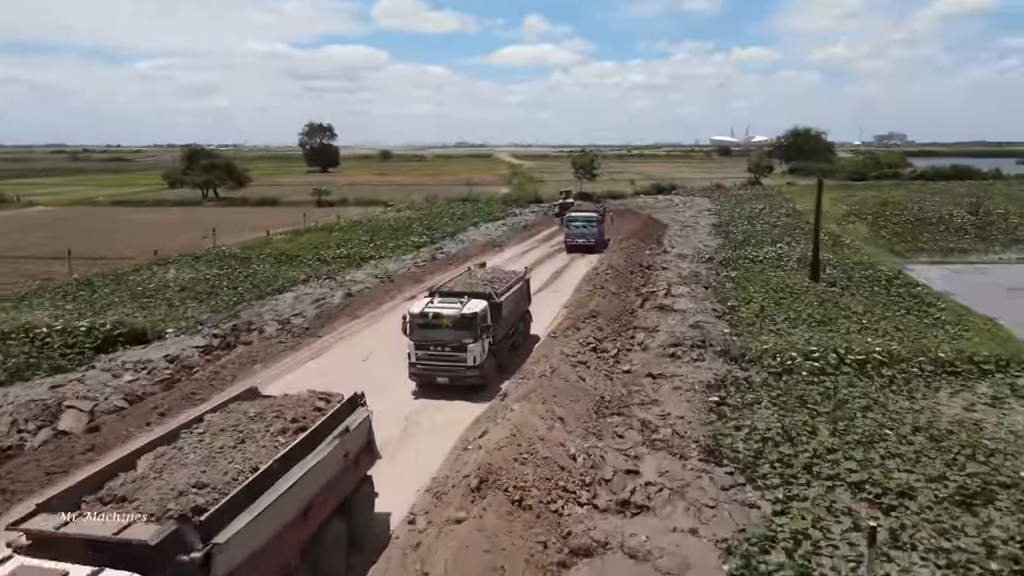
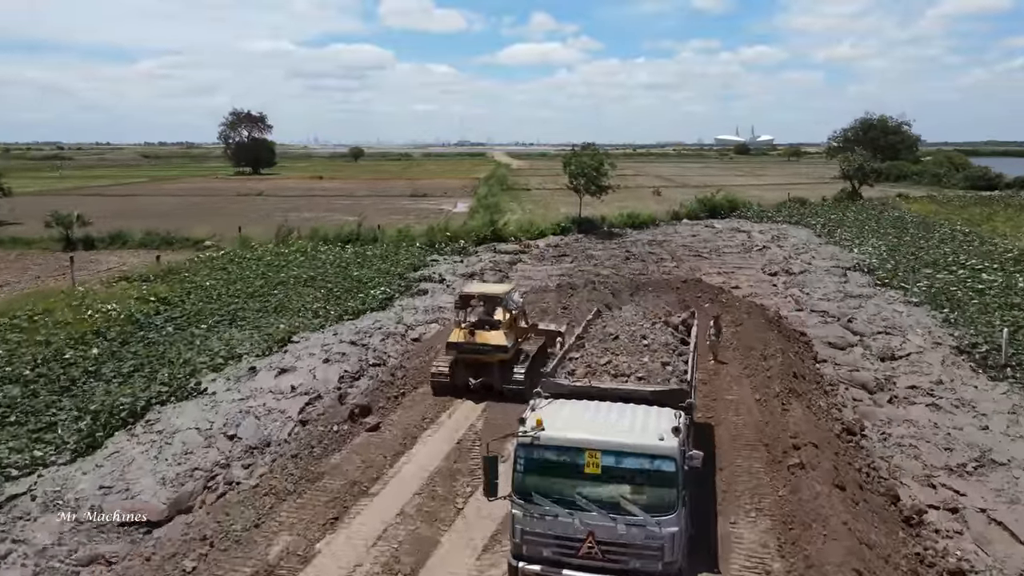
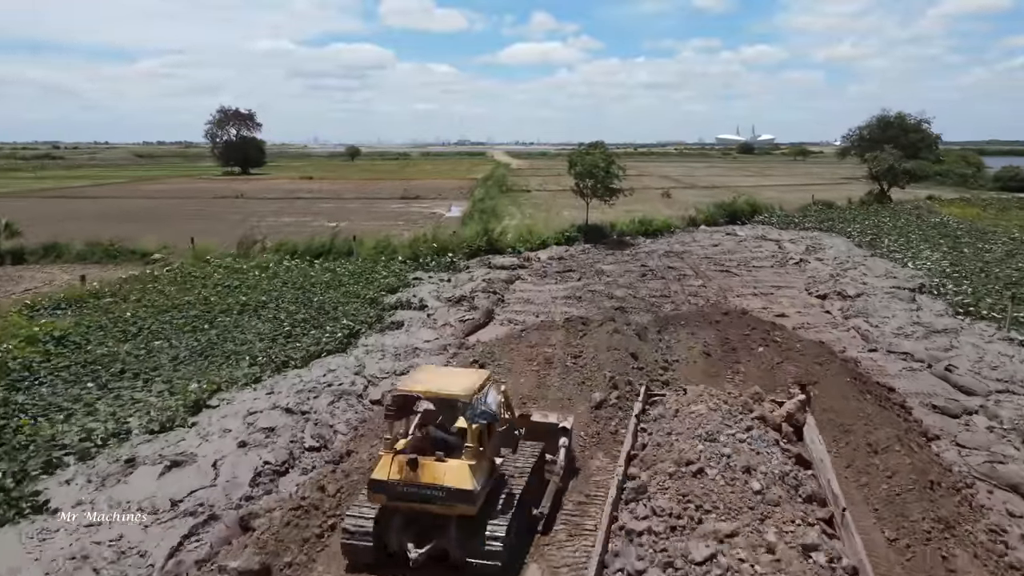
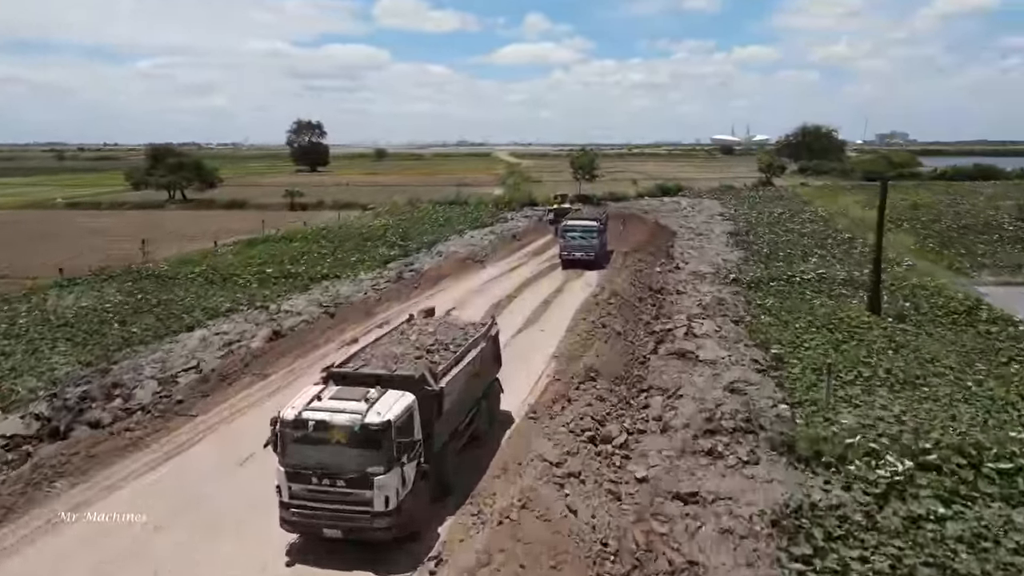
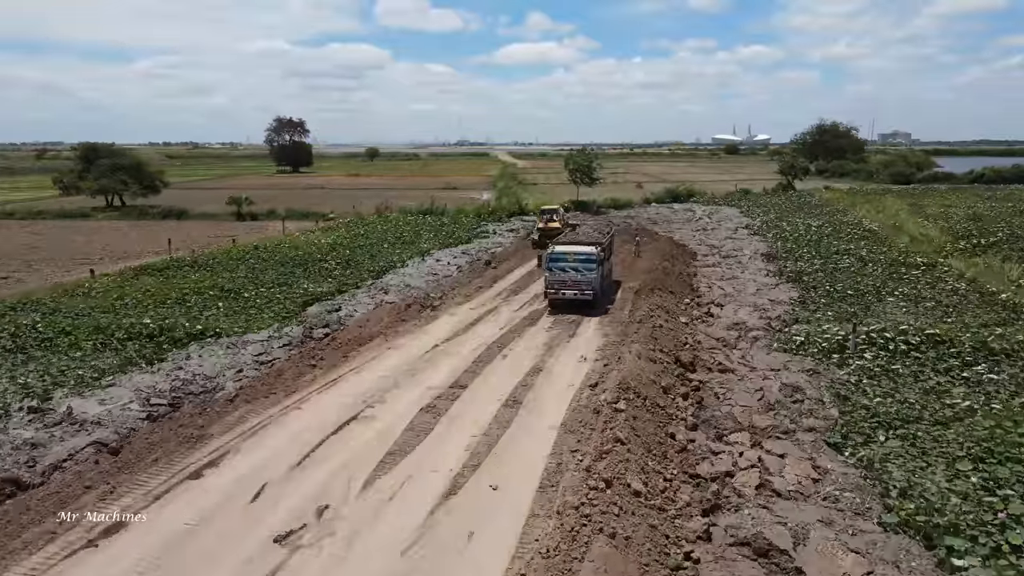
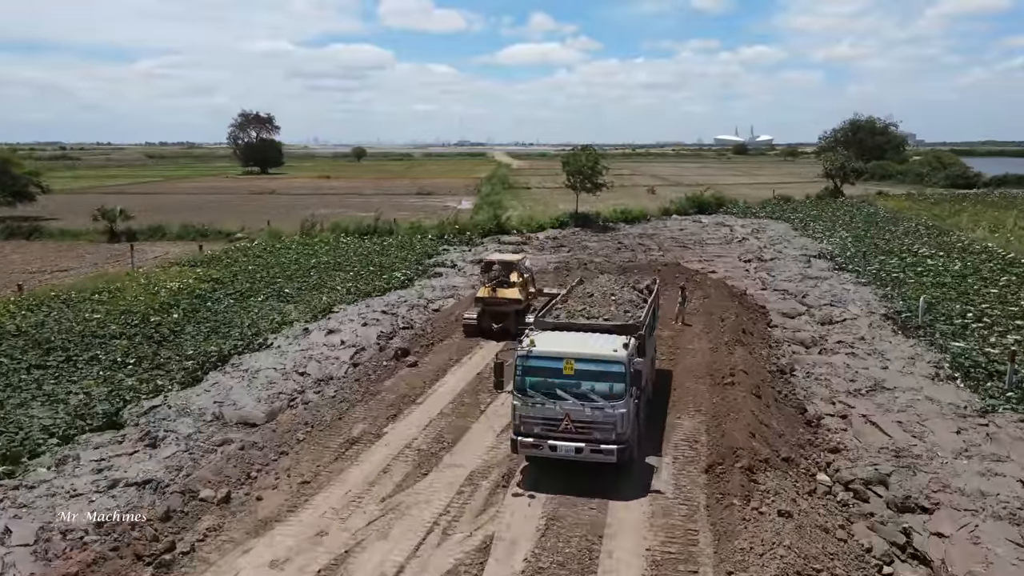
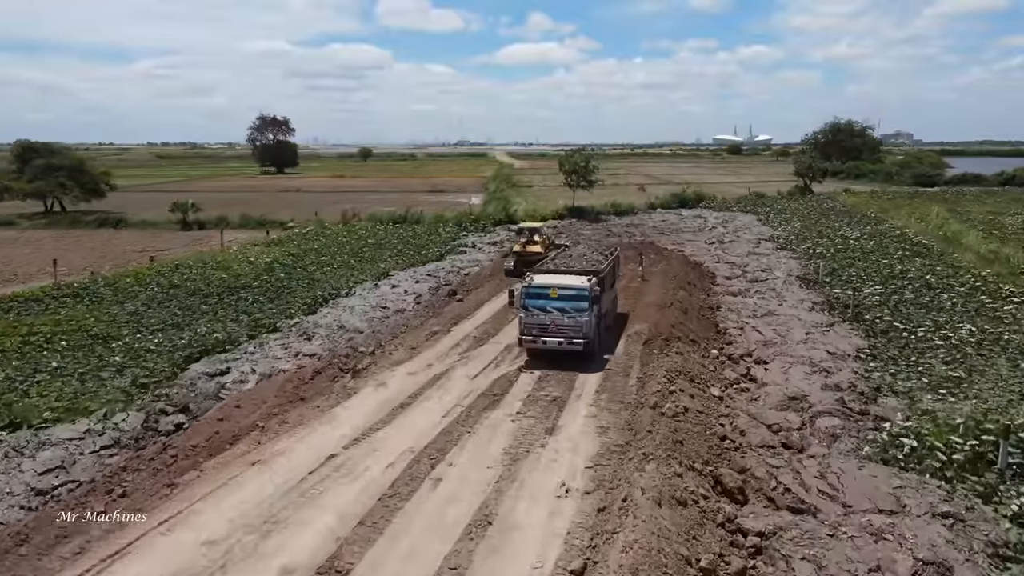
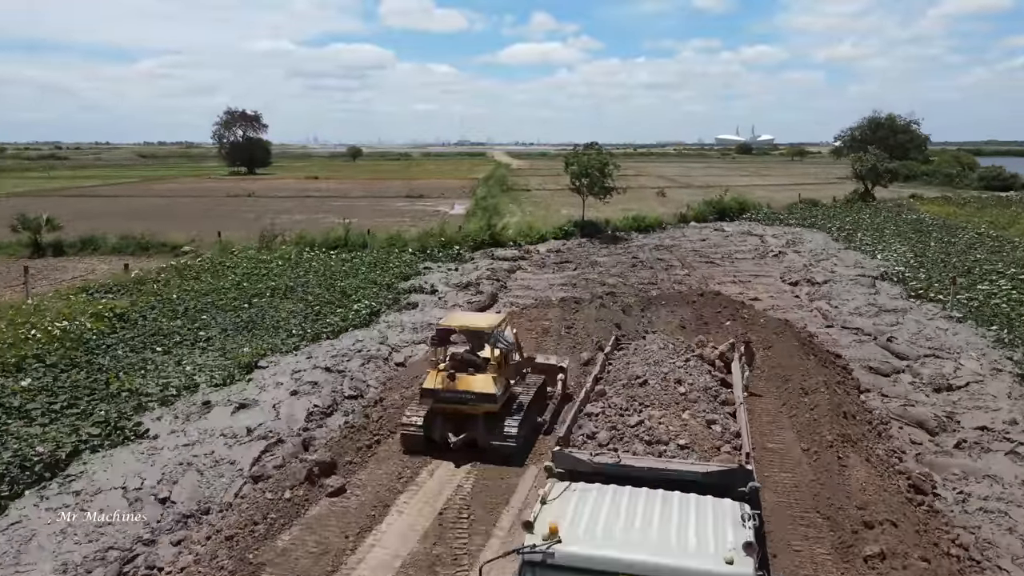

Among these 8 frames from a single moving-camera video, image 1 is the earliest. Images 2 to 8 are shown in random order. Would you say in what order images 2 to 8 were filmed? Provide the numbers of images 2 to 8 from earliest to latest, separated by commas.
4, 5, 7, 6, 2, 8, 3
